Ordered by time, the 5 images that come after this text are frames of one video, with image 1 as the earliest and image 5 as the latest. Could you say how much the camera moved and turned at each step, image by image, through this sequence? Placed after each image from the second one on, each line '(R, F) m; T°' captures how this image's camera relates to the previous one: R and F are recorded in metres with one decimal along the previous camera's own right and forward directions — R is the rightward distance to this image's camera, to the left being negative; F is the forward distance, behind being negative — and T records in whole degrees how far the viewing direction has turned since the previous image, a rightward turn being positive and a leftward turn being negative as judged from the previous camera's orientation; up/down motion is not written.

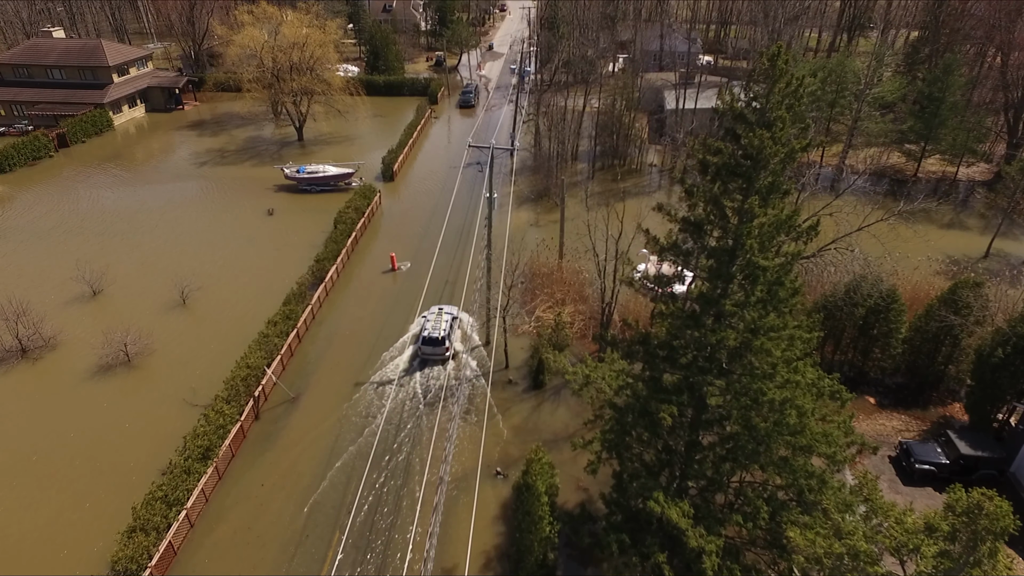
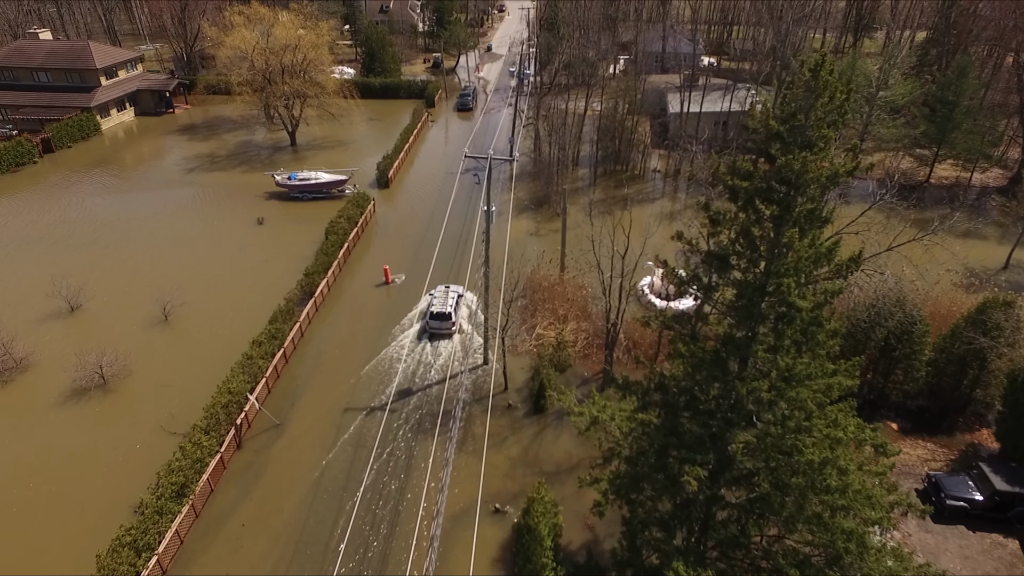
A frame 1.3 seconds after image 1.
(0.0, +1.0) m; 0°
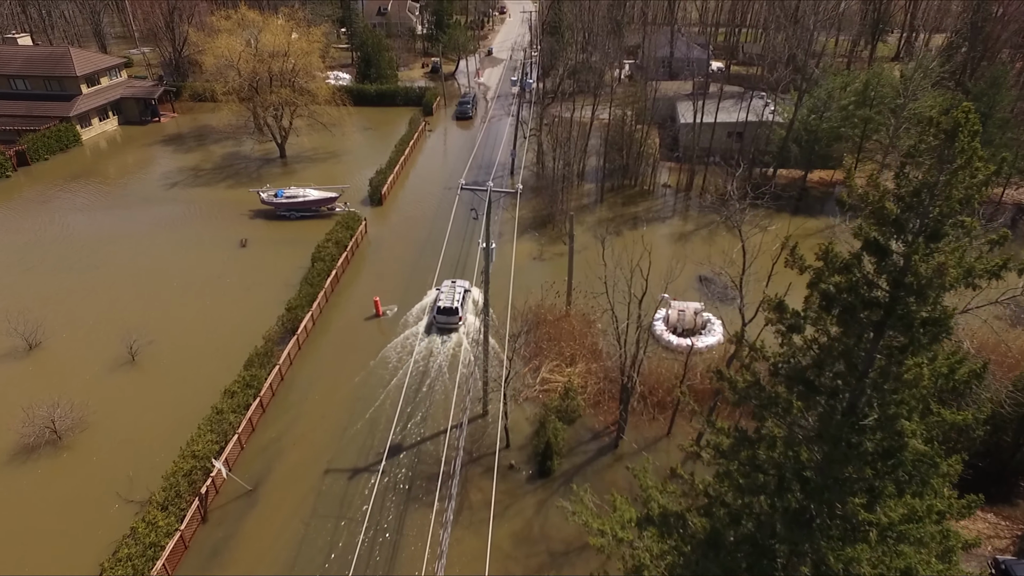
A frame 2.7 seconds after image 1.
(0.0, +1.9) m; 0°
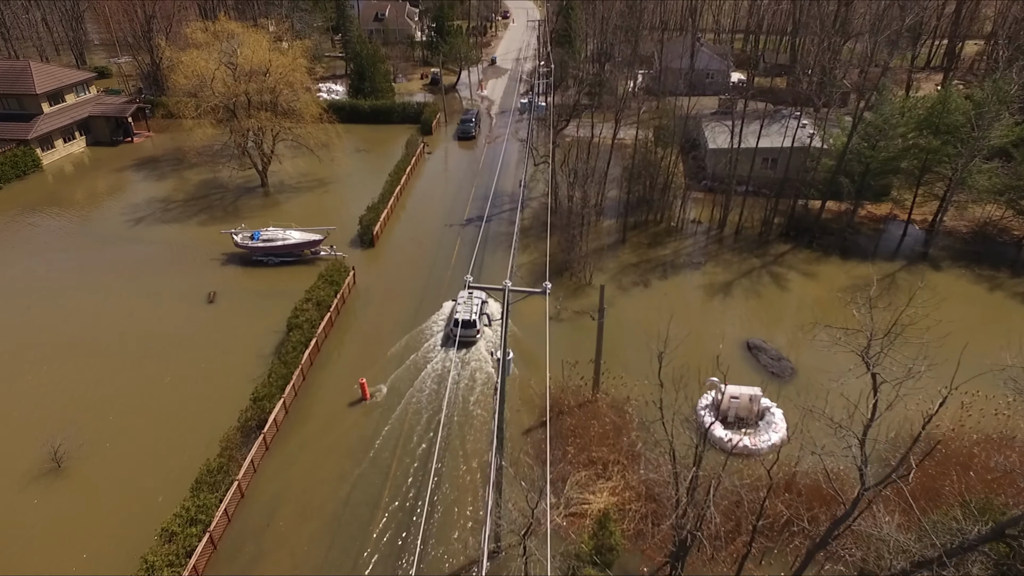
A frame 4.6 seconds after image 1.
(-0.4, +3.5) m; 0°
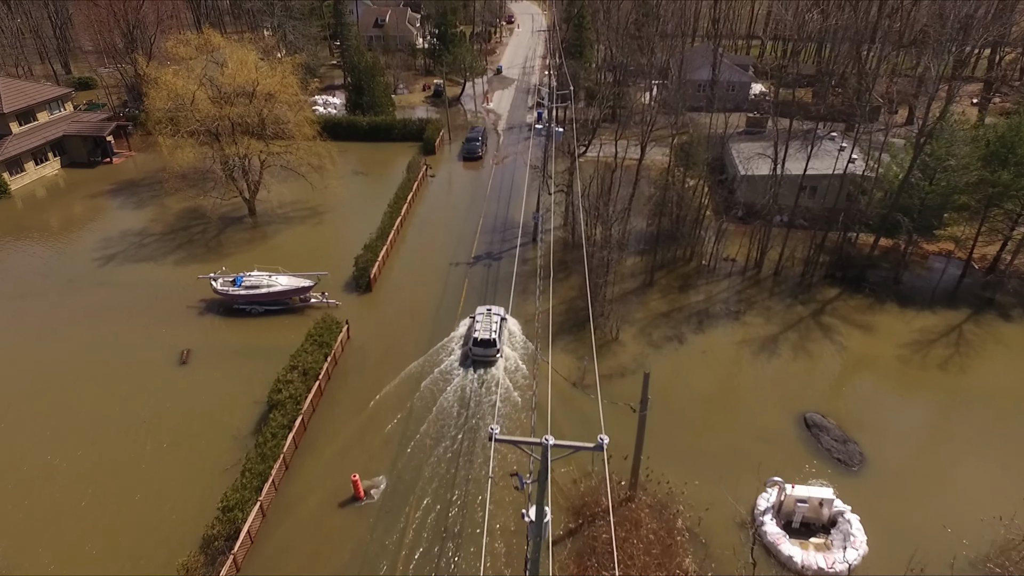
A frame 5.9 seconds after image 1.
(-0.4, +2.7) m; 0°
